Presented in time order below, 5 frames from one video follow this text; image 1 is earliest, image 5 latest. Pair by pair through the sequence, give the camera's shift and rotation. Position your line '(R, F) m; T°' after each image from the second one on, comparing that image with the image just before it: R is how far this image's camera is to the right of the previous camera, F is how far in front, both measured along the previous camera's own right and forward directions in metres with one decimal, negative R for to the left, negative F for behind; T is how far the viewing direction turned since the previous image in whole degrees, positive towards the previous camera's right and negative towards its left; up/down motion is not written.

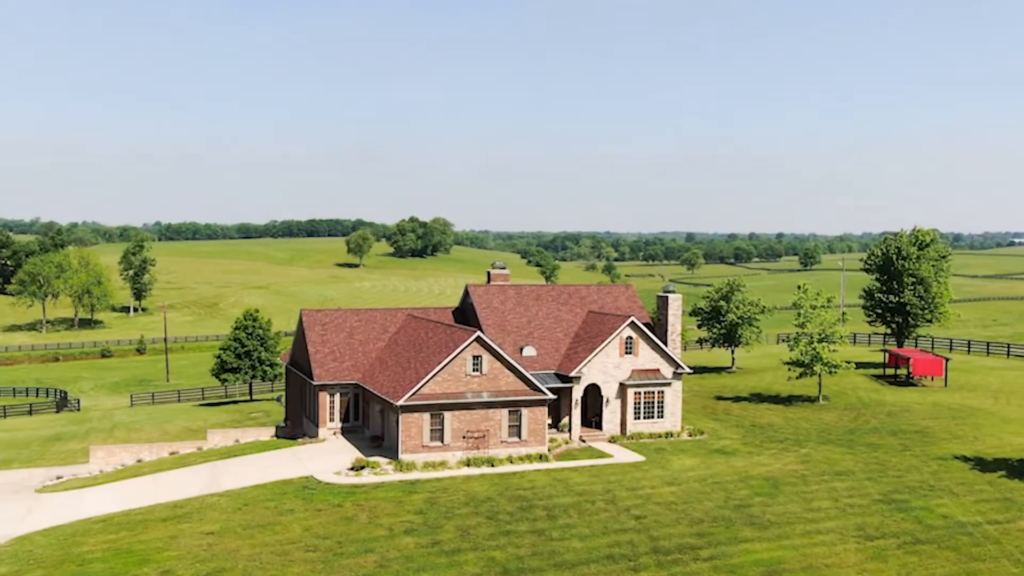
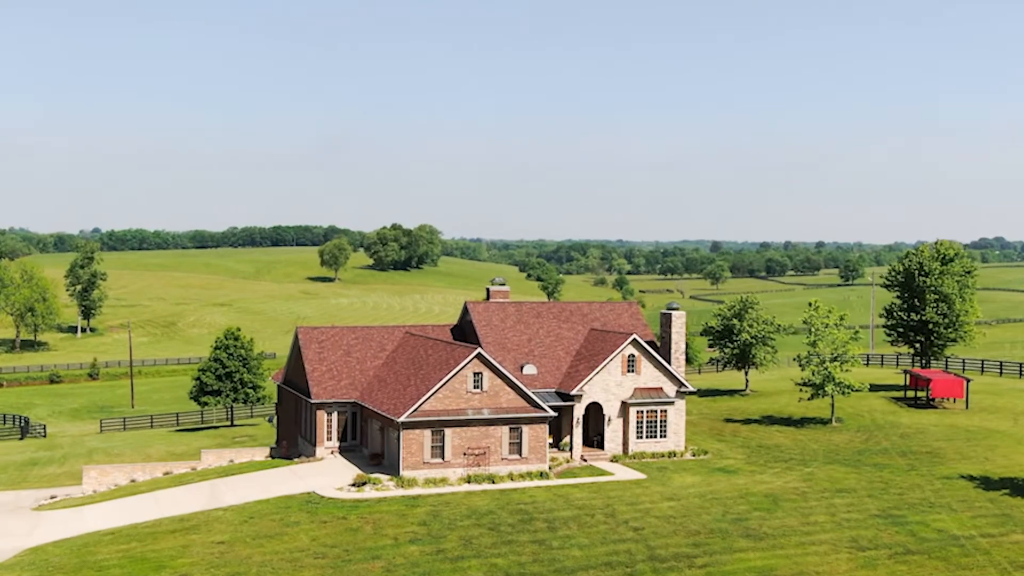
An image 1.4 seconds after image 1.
(+0.1, +1.8) m; 0°
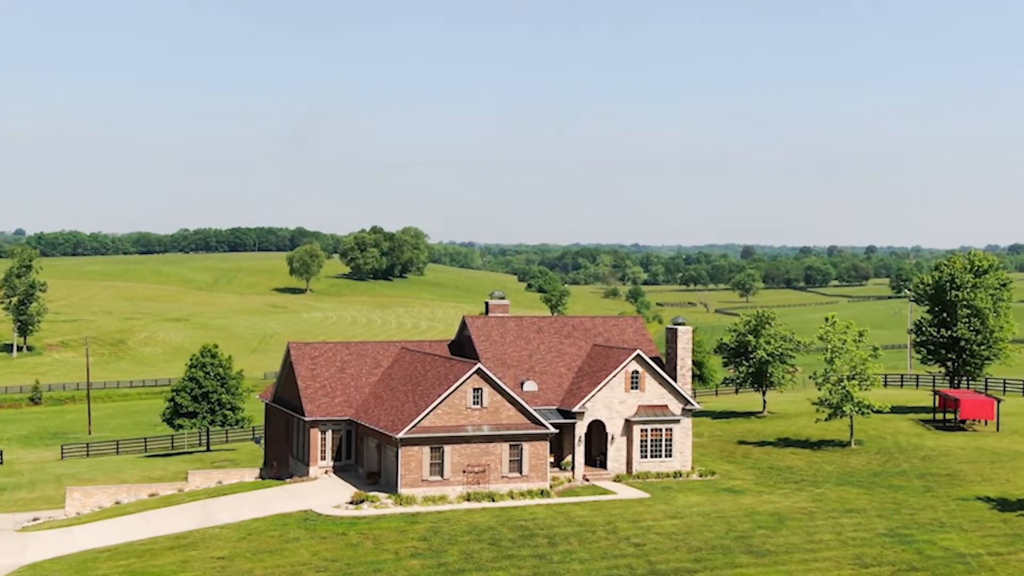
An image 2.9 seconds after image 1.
(0.0, +1.9) m; 0°
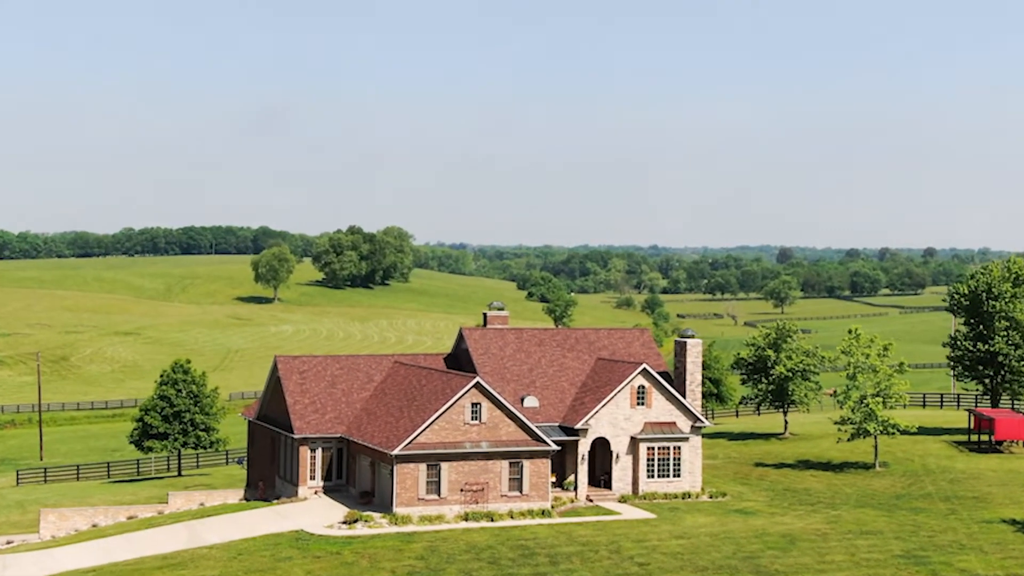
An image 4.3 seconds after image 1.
(0.0, +1.6) m; 0°
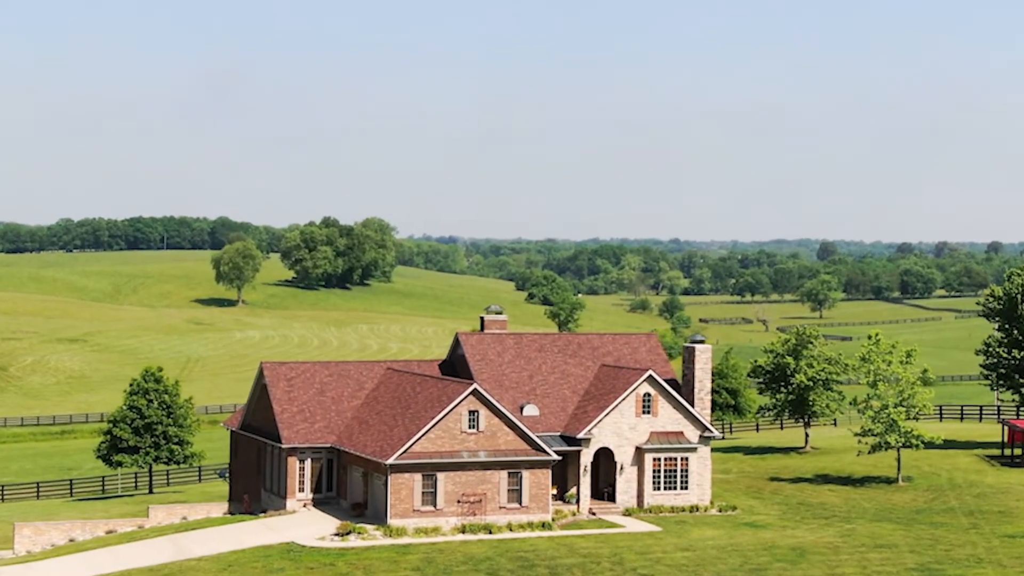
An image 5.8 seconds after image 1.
(0.0, +1.3) m; 0°
